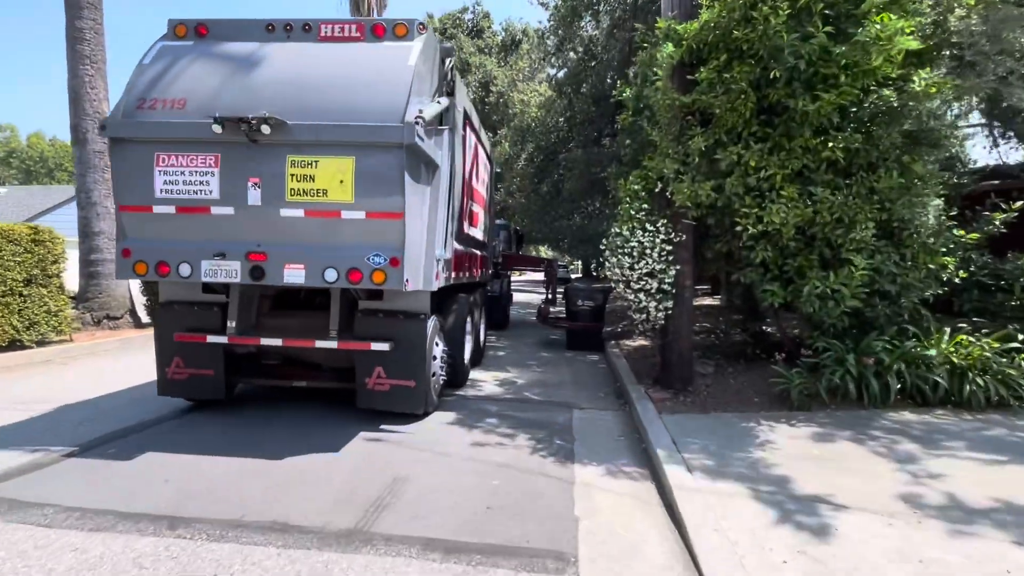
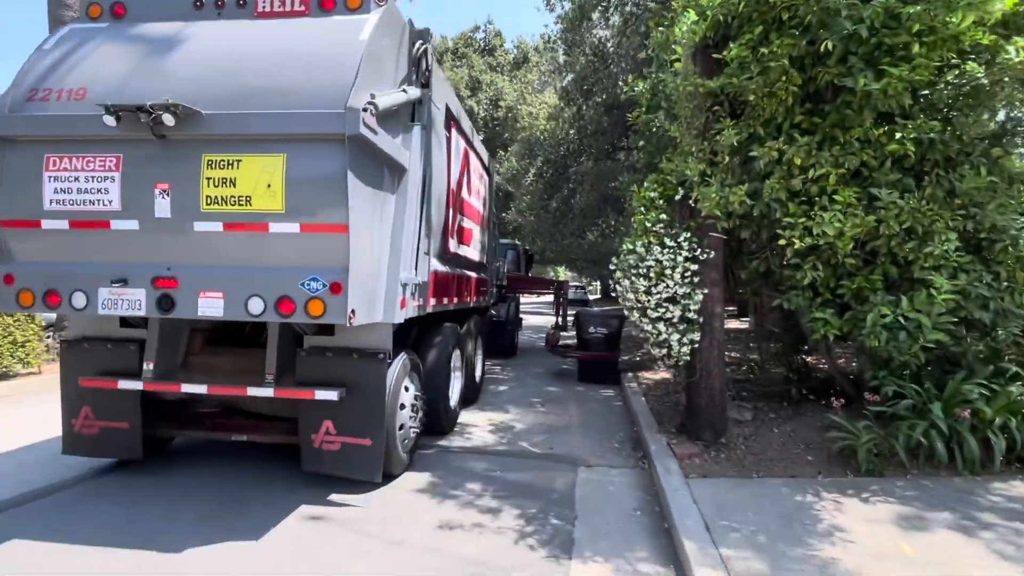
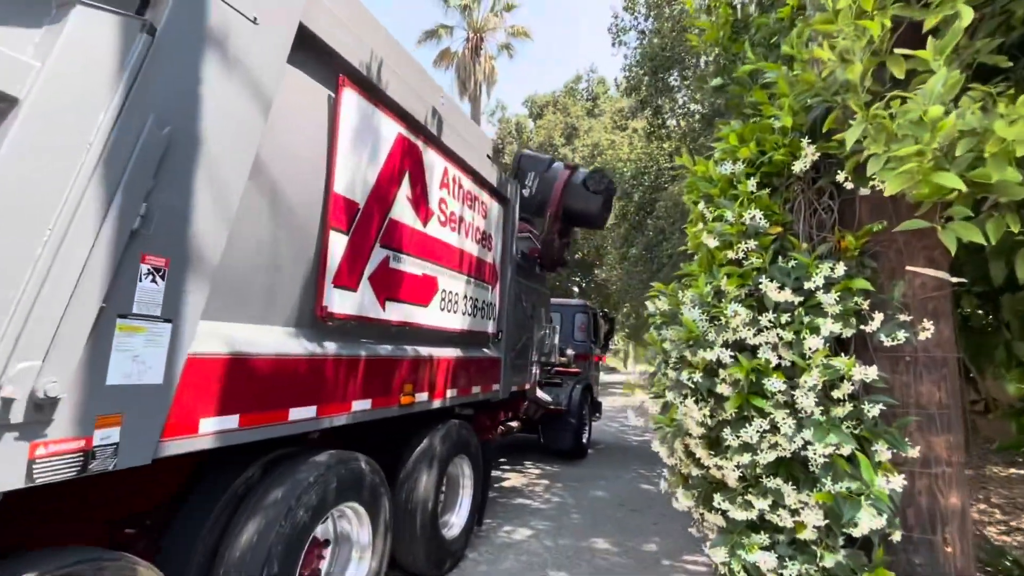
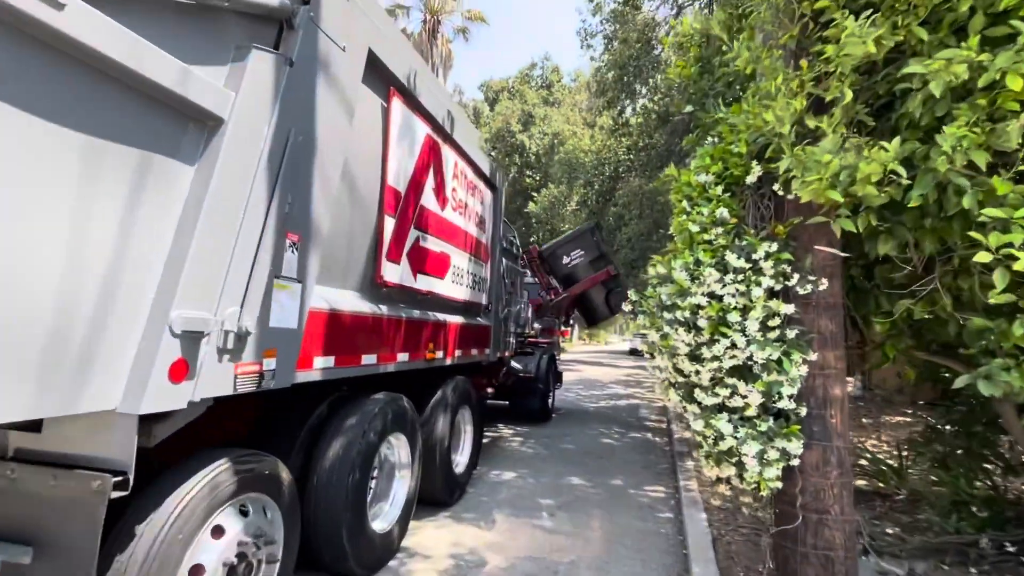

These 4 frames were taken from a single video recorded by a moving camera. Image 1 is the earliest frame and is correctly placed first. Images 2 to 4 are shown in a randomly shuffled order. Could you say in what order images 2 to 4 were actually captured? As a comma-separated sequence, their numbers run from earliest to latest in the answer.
2, 4, 3
